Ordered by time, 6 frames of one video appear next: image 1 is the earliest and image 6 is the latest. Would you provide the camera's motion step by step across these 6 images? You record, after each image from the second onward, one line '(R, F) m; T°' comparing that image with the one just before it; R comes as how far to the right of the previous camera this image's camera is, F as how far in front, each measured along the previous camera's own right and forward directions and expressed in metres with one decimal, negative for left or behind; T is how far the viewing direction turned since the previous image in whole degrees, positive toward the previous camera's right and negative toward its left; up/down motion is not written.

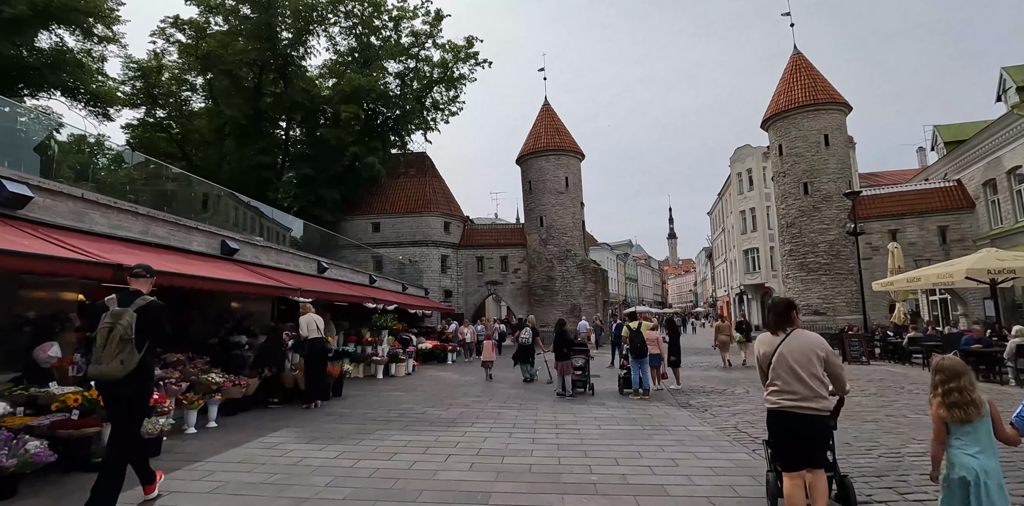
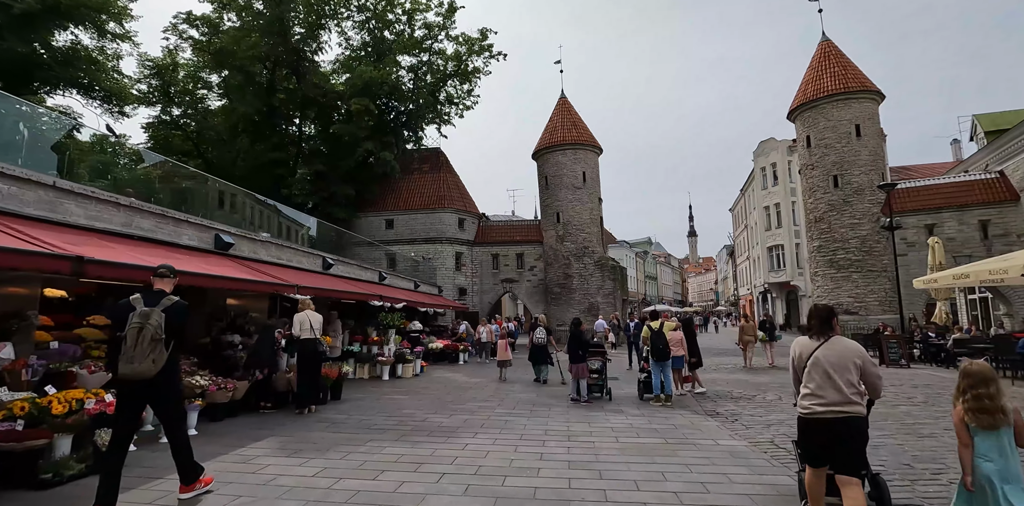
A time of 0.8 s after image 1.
(+0.2, +0.8) m; -2°
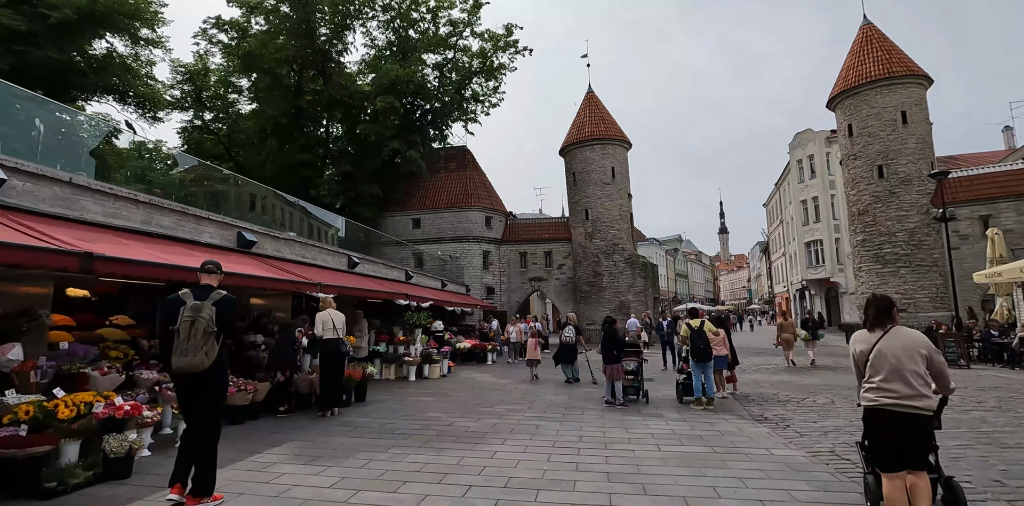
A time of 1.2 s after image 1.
(0.0, +0.5) m; -3°
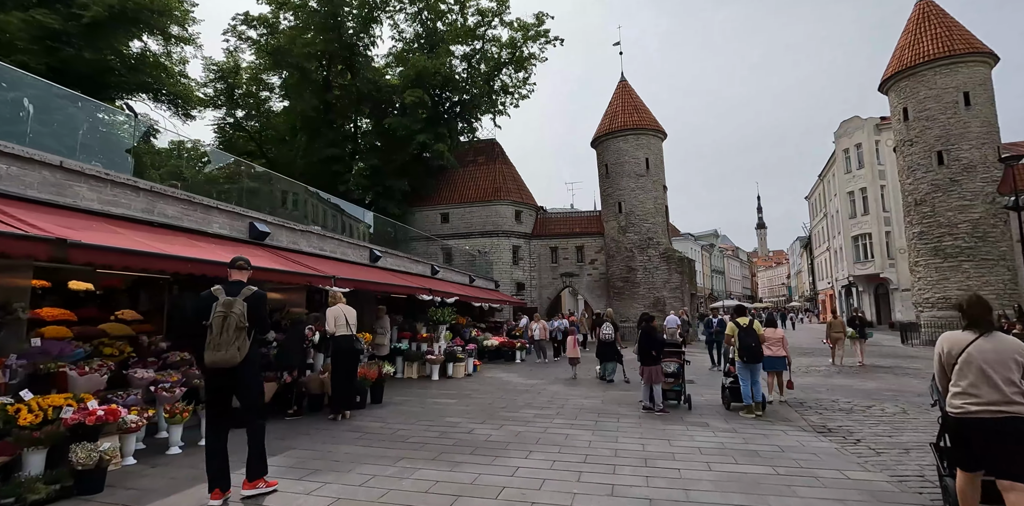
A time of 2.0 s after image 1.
(+0.1, +0.8) m; -3°
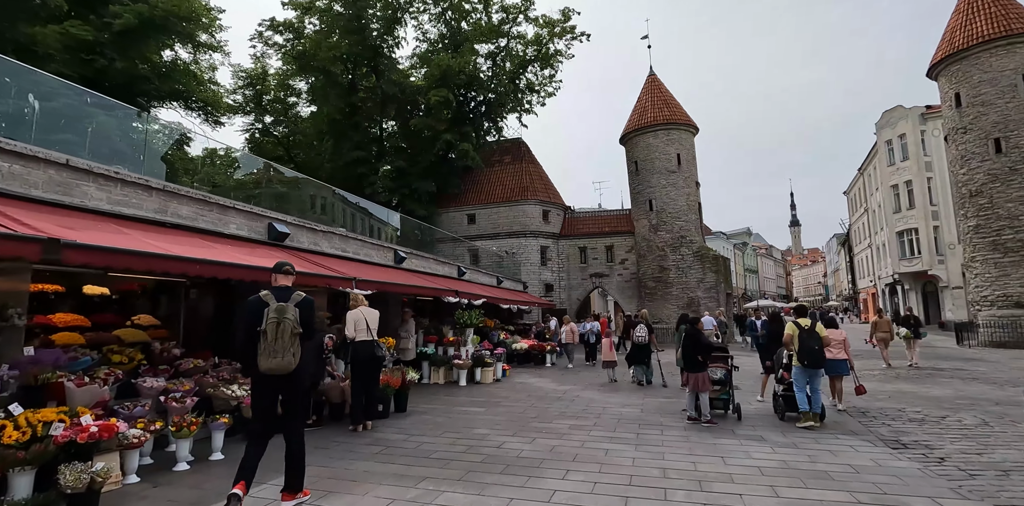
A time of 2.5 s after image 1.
(-0.1, +0.6) m; -3°
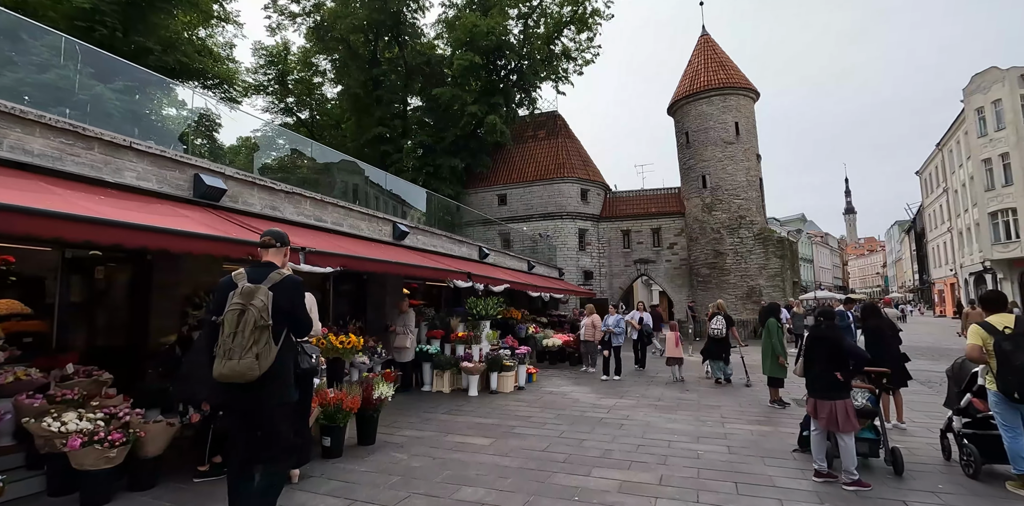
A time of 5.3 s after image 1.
(+0.2, +2.9) m; -4°
